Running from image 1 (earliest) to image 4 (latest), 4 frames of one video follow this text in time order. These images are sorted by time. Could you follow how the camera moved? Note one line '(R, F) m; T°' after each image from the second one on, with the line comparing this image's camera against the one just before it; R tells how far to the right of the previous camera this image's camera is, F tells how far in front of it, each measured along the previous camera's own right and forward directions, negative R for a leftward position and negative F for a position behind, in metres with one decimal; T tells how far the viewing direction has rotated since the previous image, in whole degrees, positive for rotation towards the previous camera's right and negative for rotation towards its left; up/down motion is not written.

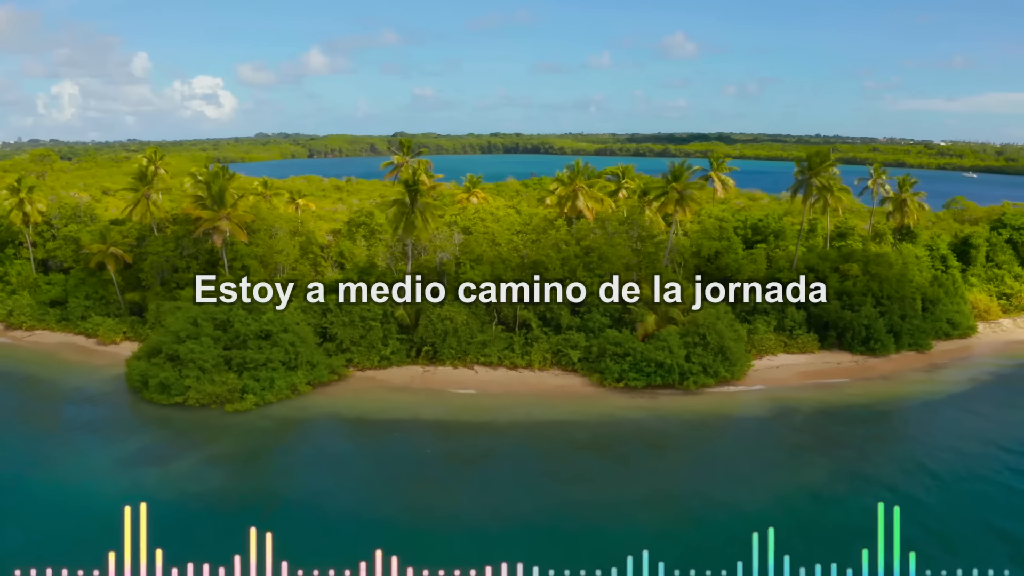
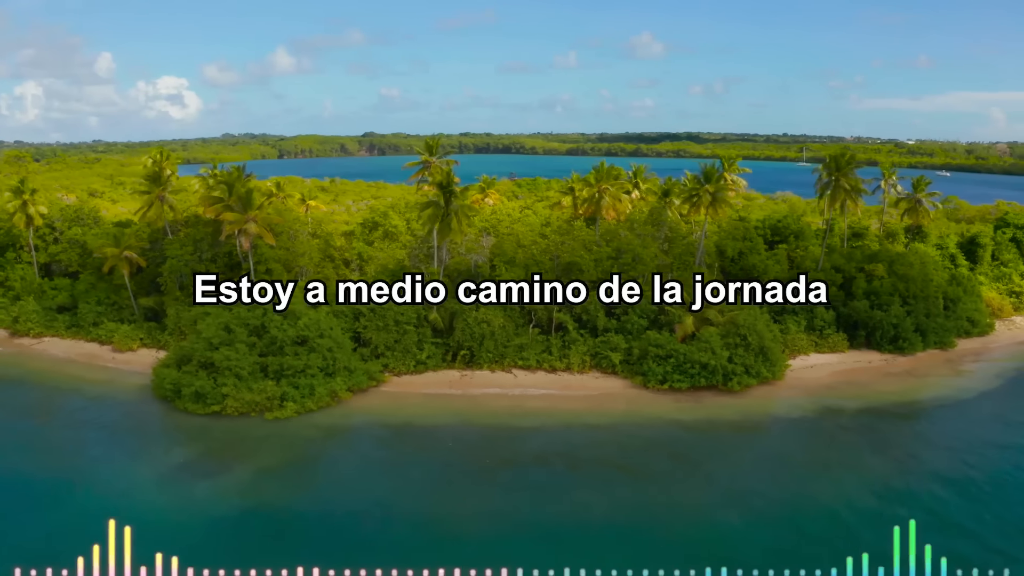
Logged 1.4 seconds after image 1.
(-3.2, +0.6) m; +2°
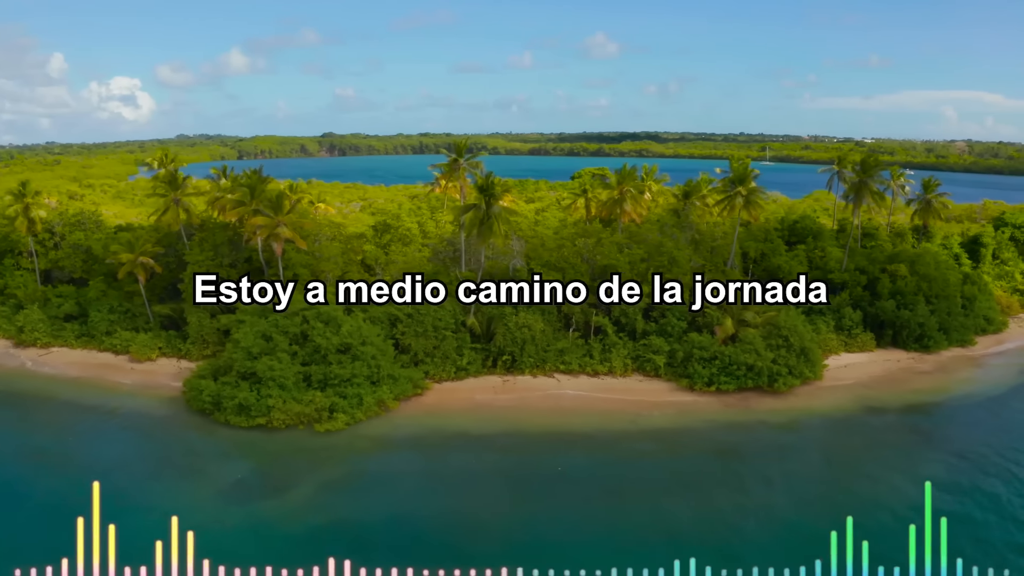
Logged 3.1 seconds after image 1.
(-3.7, +0.7) m; +3°
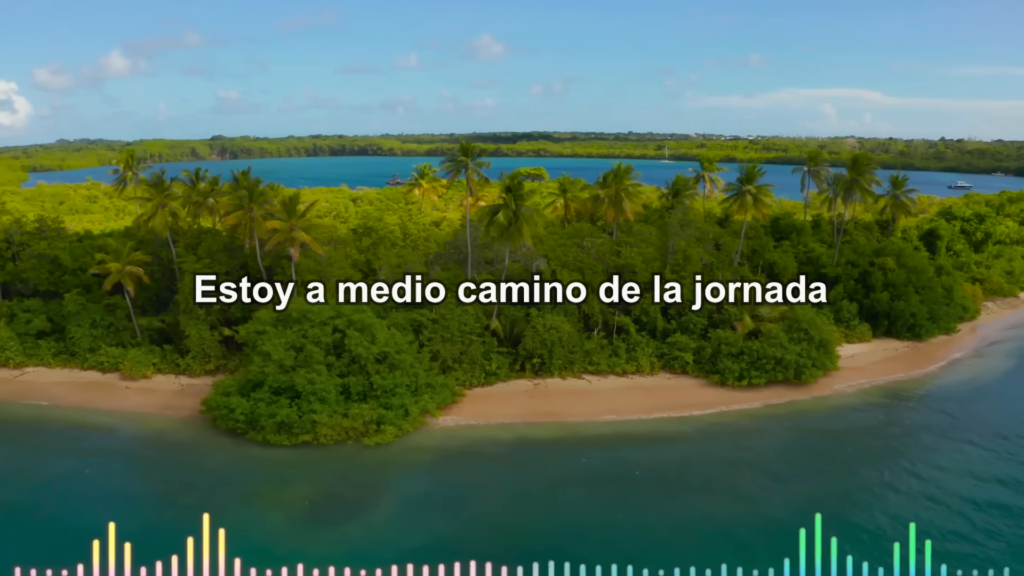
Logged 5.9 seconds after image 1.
(-5.1, +0.9) m; +6°
